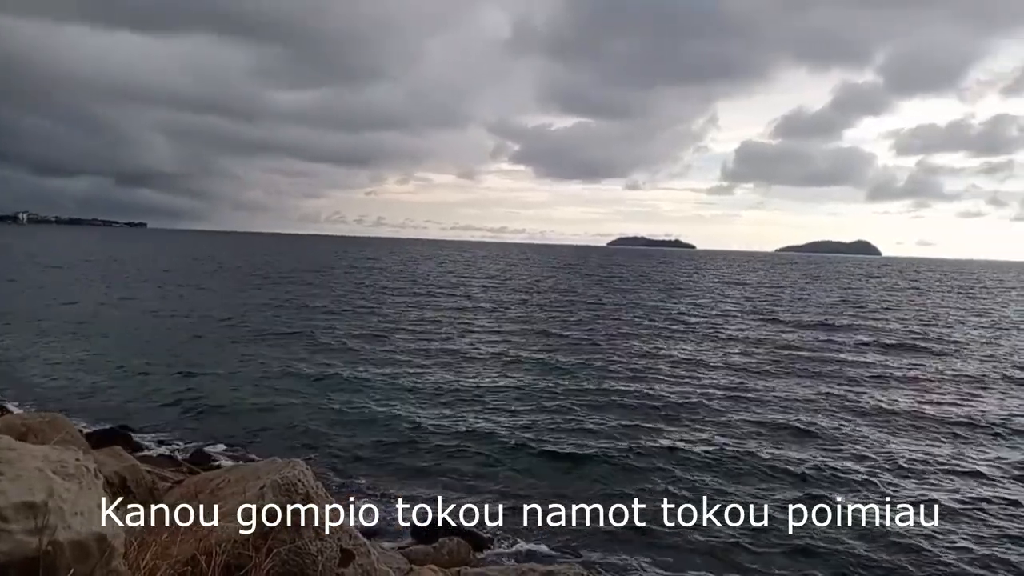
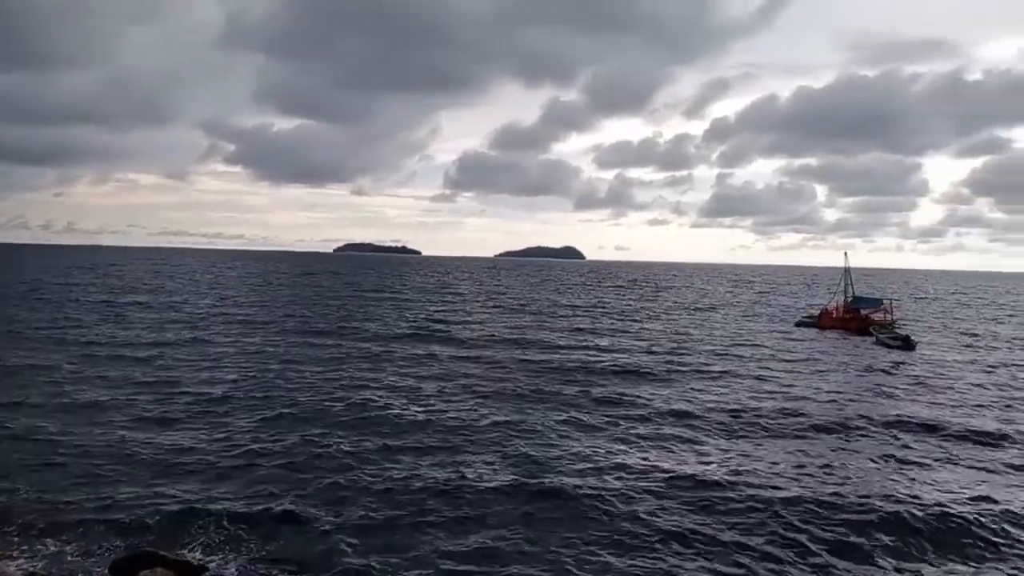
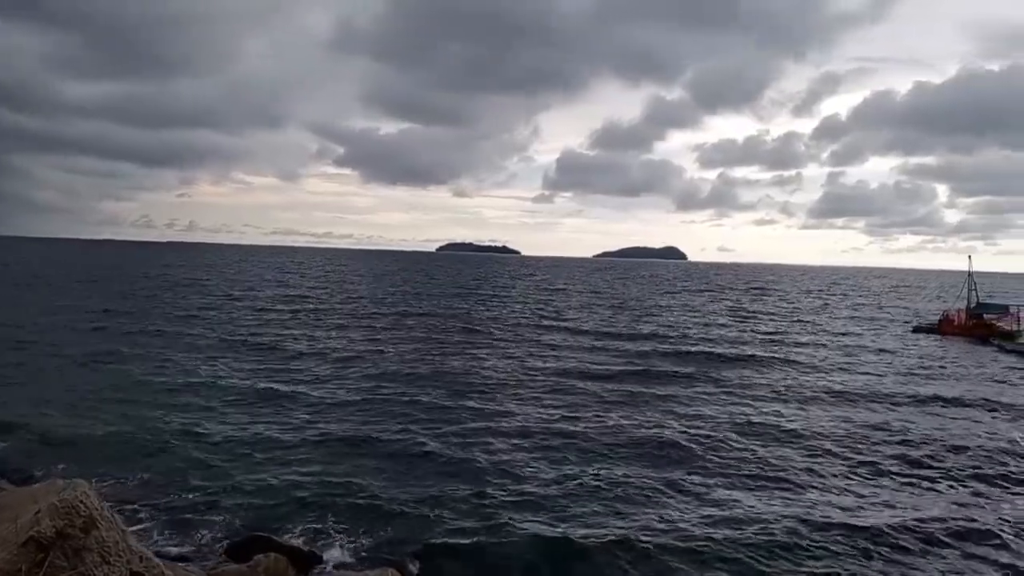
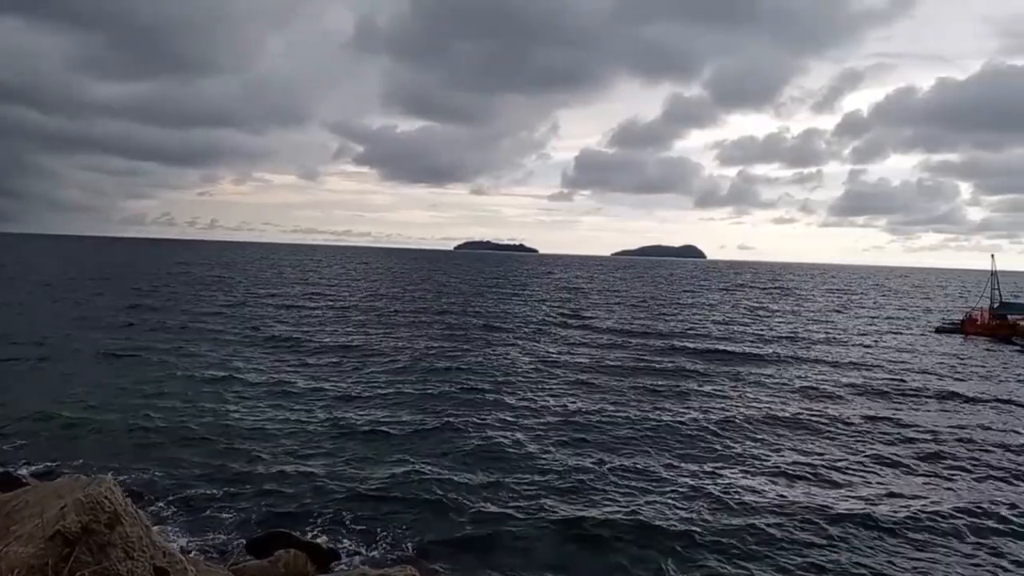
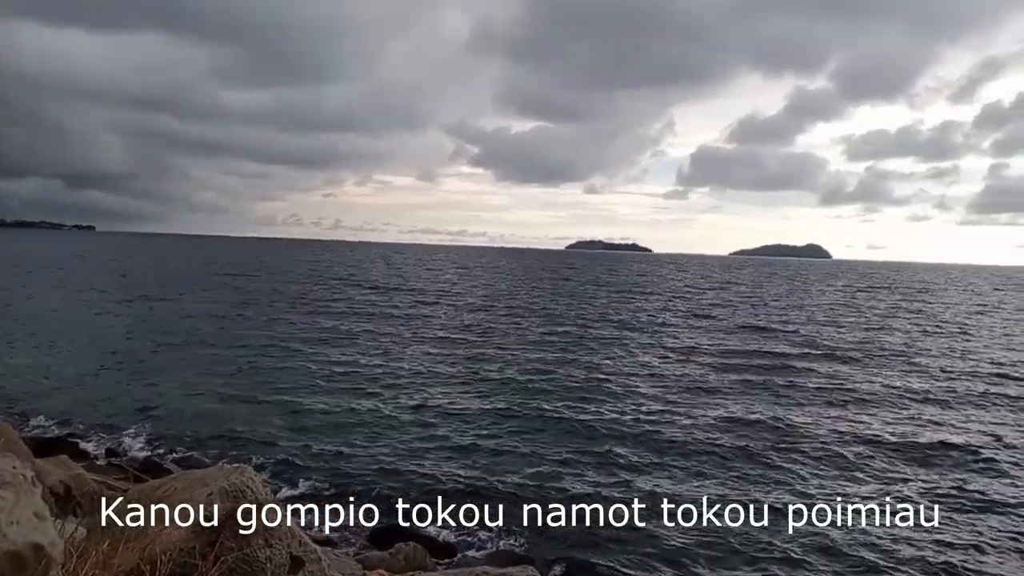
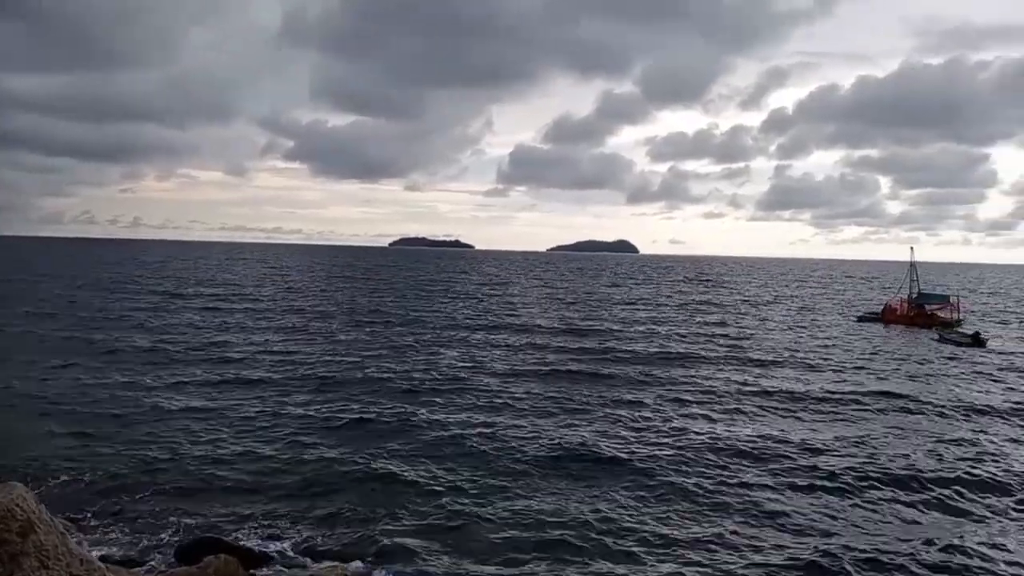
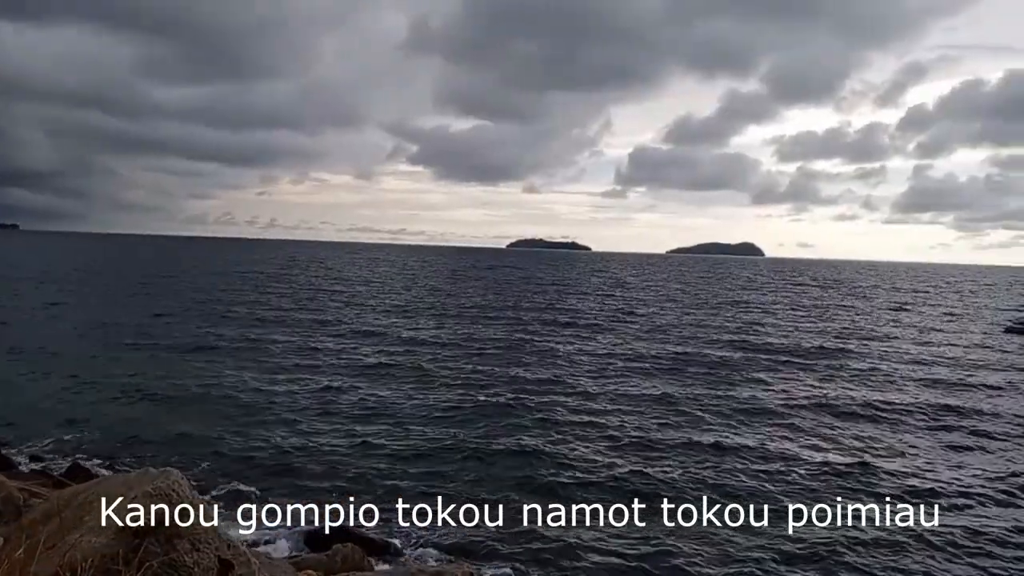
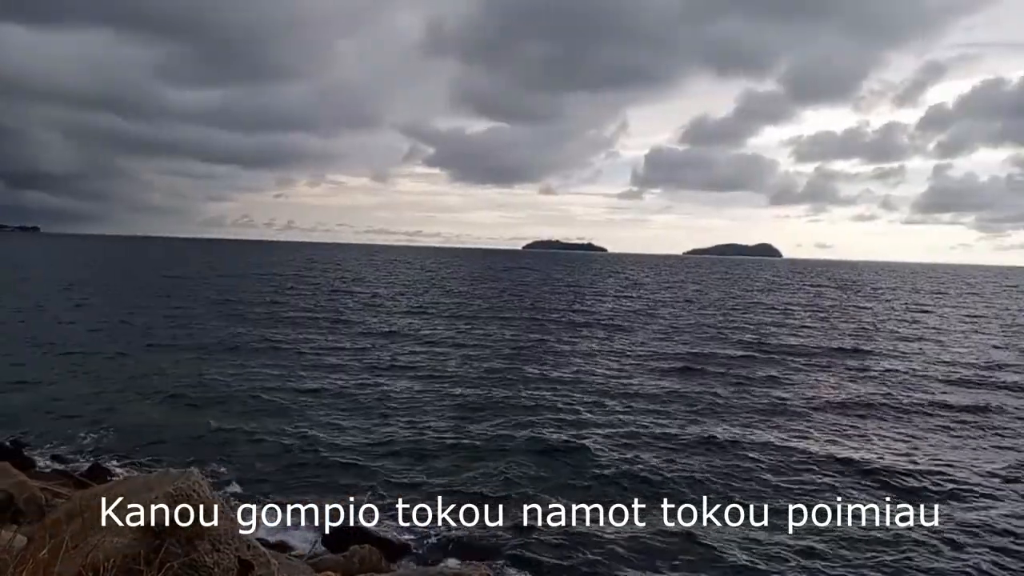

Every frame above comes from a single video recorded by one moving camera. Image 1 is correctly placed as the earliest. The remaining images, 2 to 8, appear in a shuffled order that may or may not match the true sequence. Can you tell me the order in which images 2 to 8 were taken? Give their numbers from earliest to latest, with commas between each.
5, 8, 7, 4, 3, 6, 2
